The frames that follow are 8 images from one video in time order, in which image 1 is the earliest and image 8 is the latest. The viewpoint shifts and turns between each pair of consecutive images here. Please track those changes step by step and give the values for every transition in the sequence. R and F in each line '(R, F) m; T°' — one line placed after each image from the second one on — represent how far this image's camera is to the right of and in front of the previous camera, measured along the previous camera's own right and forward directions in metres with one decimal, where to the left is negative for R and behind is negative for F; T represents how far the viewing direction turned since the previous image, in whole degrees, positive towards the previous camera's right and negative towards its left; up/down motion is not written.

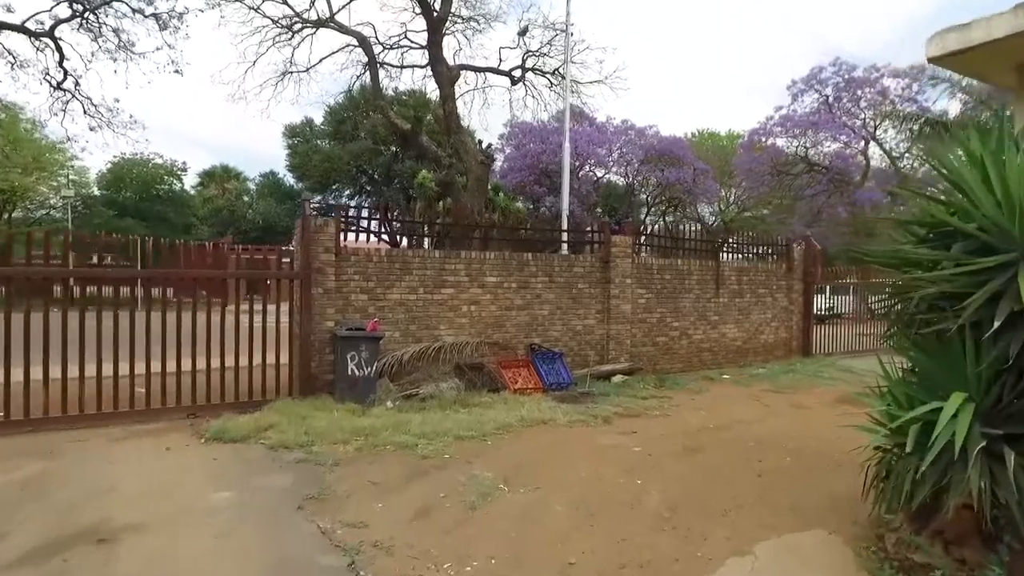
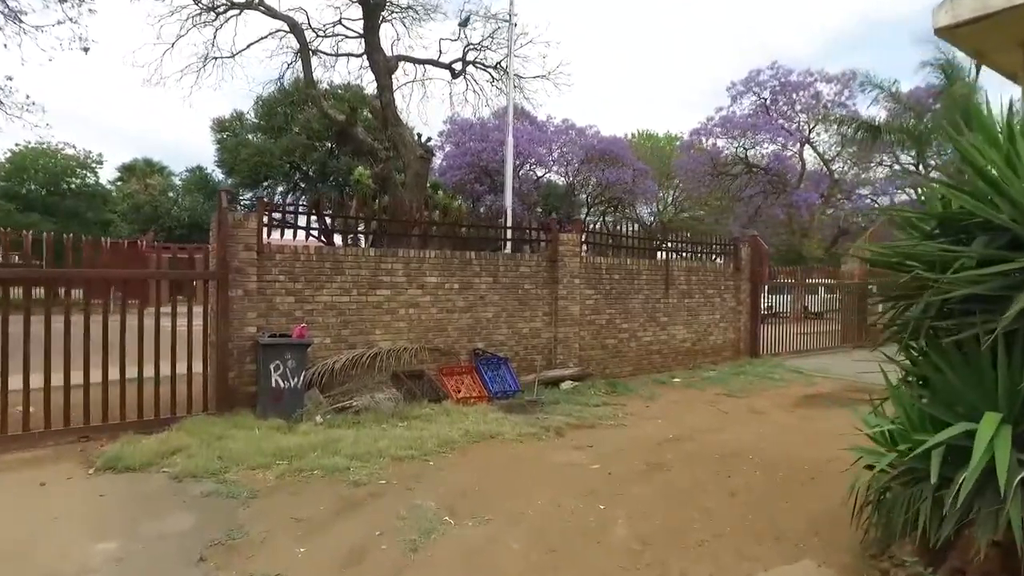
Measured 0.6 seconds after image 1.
(0.0, +0.6) m; +5°
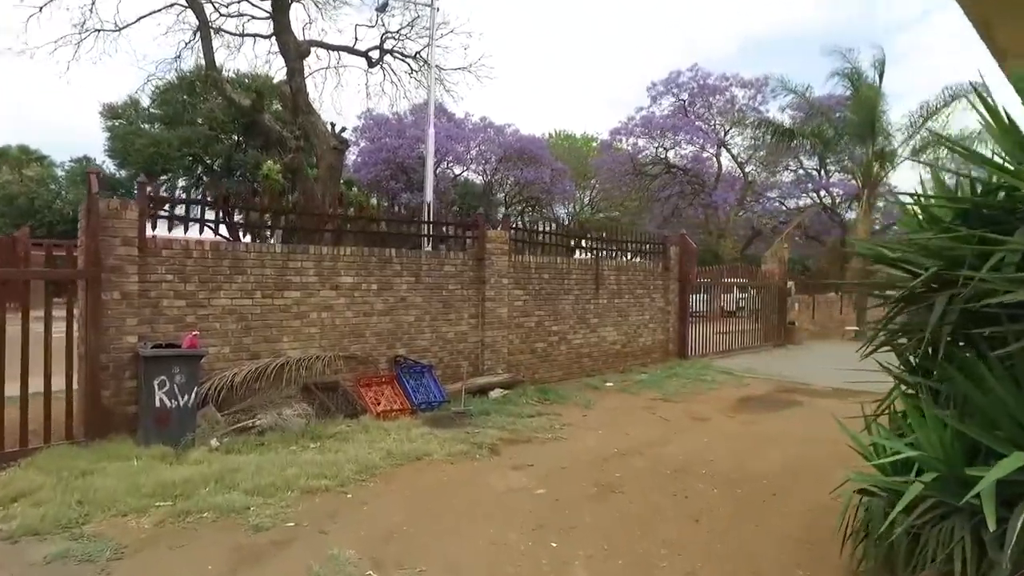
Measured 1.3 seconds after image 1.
(-0.1, +0.7) m; +7°
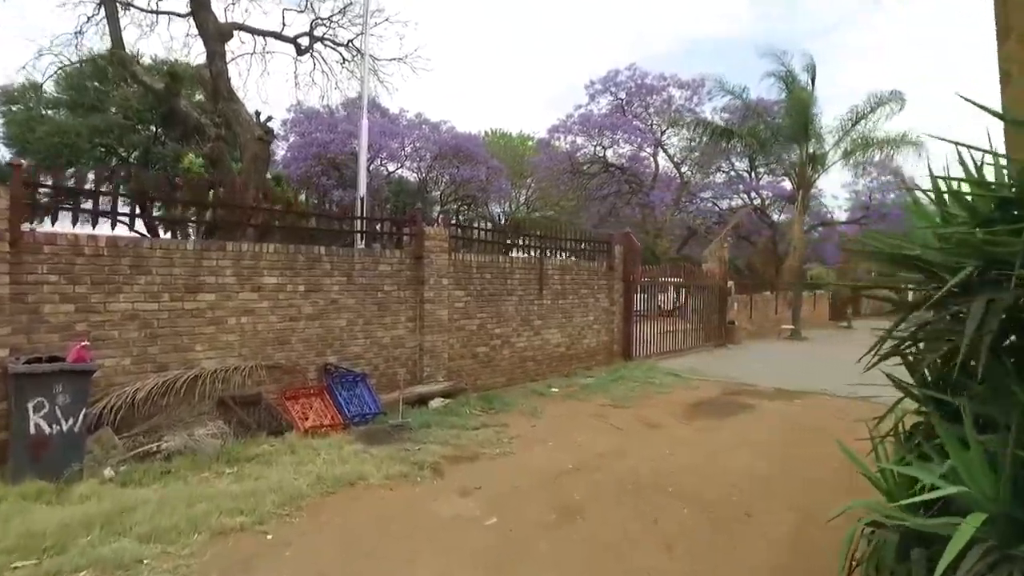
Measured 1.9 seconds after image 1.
(-0.1, +0.6) m; +5°
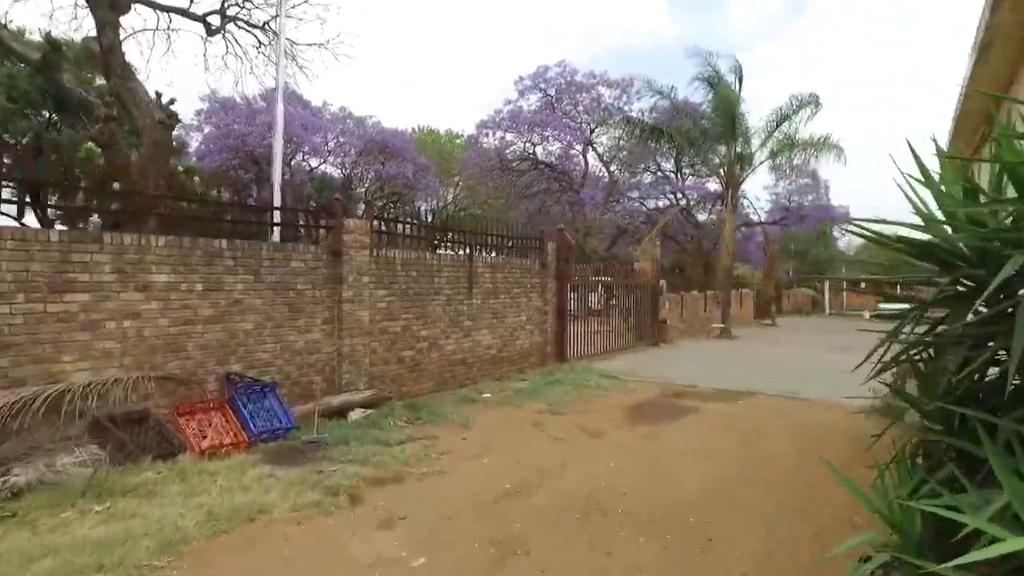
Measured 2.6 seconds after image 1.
(0.0, +0.6) m; +6°
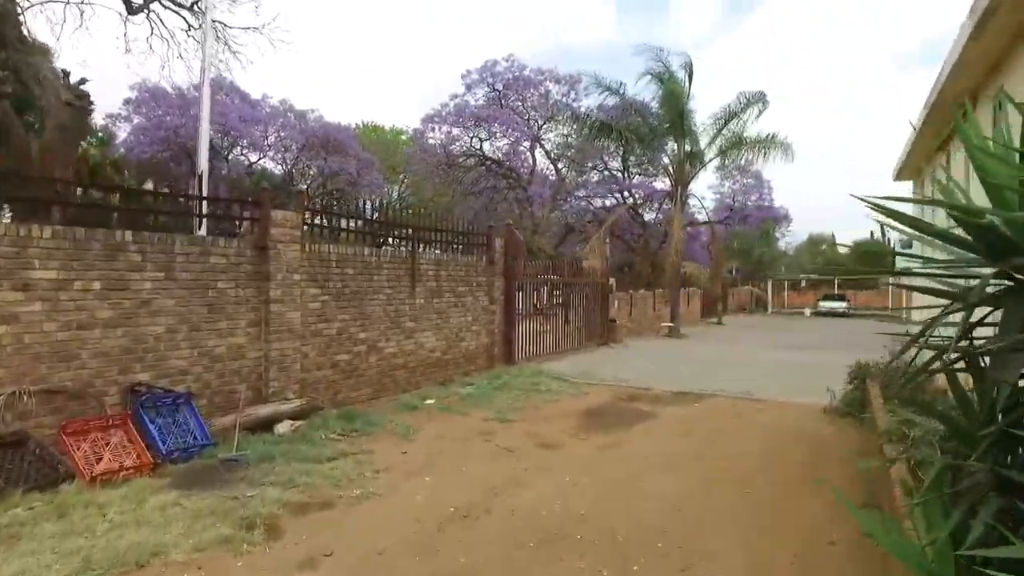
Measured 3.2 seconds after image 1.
(0.0, +0.6) m; +4°
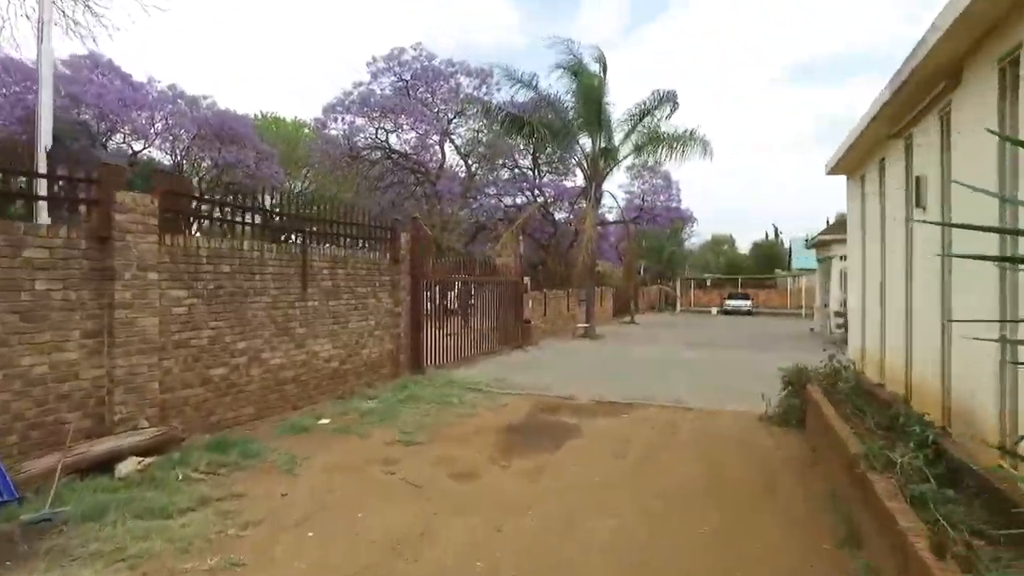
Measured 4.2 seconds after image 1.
(0.0, +1.1) m; +7°
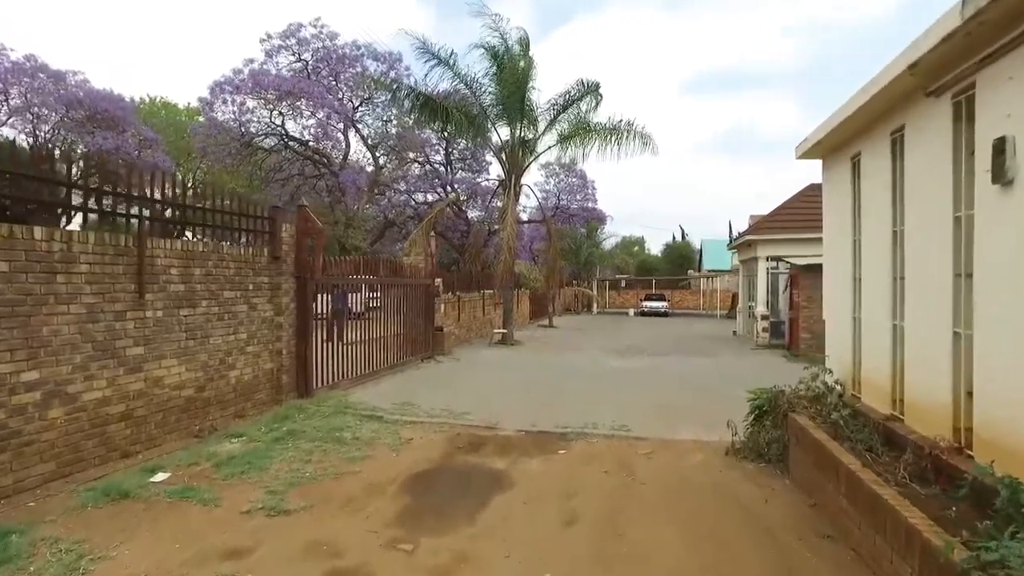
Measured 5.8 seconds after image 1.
(0.0, +1.8) m; +7°
